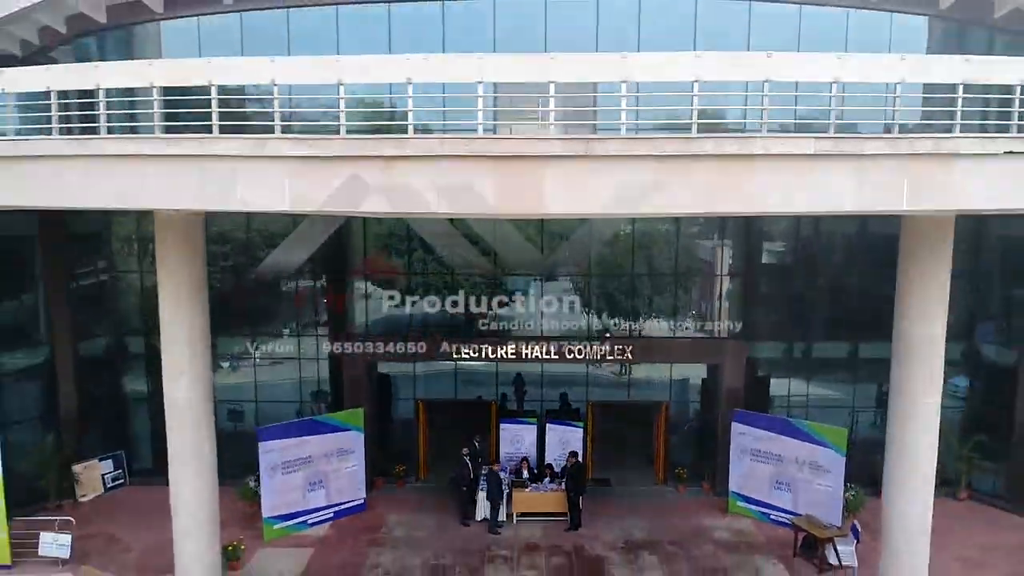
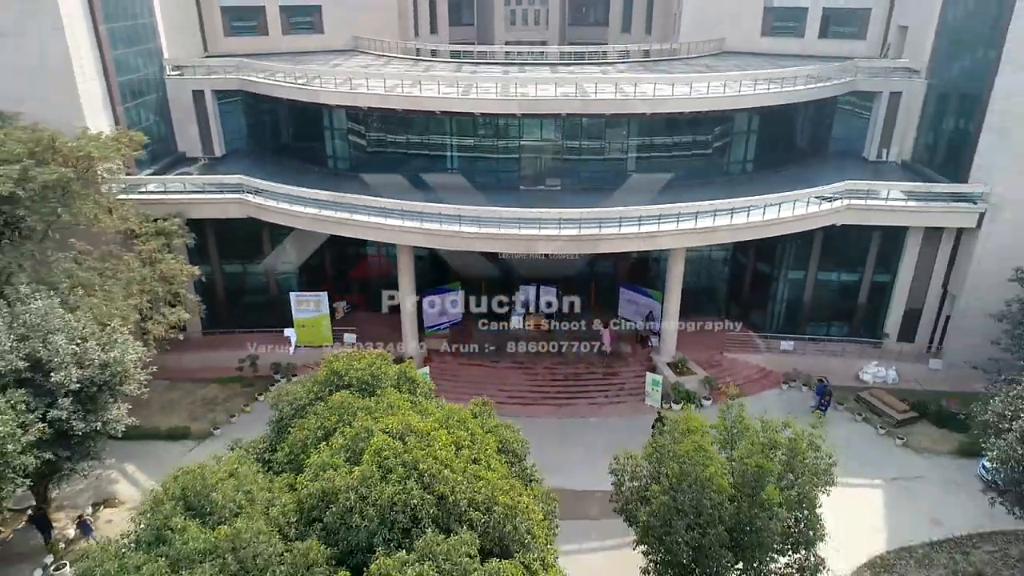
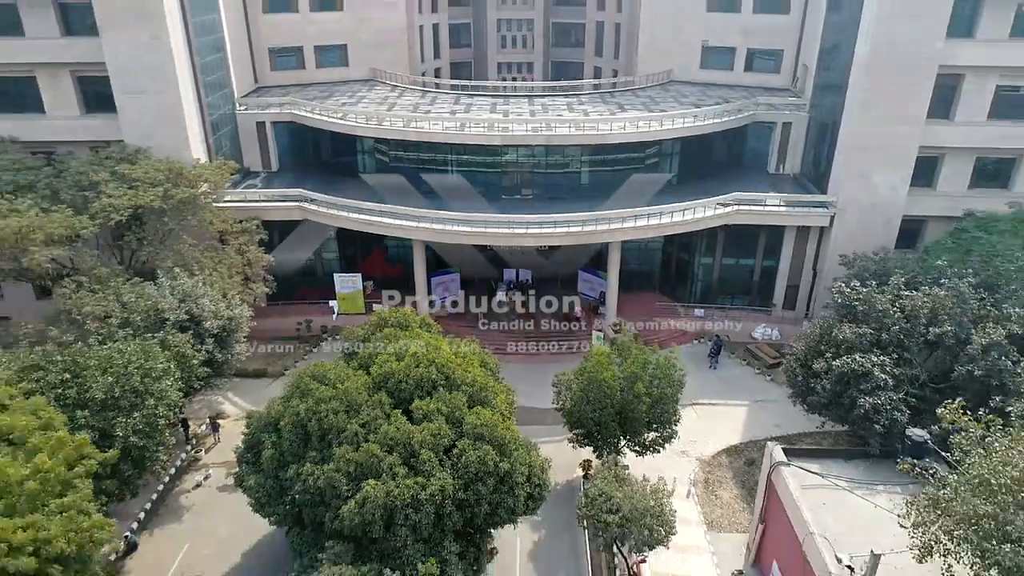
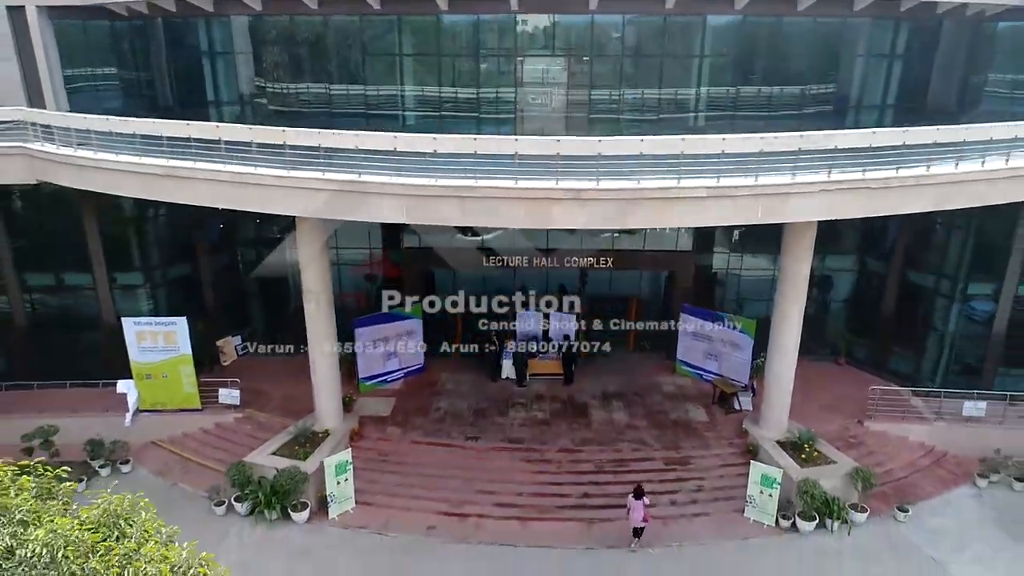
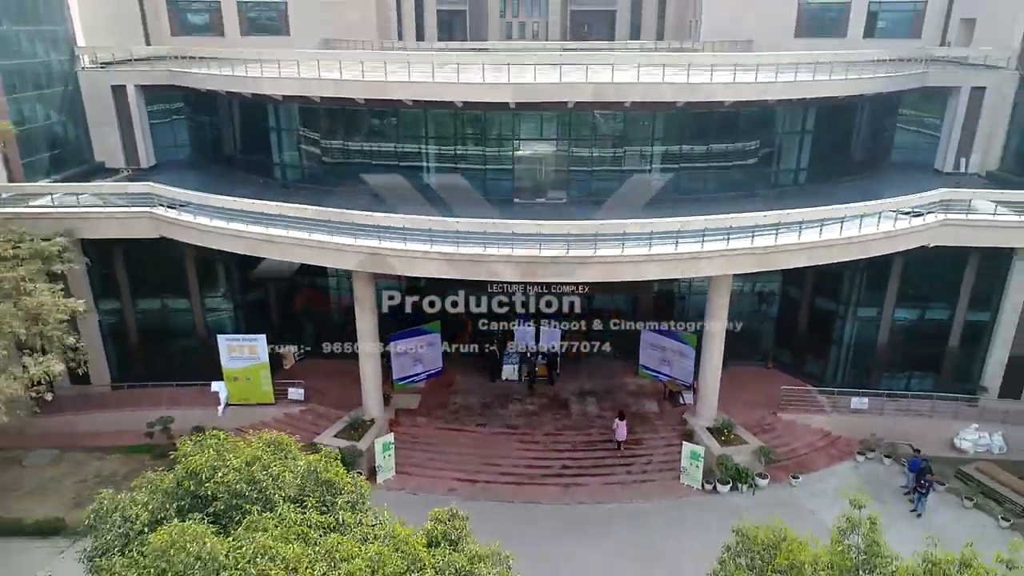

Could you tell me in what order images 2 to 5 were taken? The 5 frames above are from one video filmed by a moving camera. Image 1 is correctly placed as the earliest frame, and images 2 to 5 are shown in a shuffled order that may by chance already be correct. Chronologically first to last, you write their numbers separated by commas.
4, 5, 2, 3
